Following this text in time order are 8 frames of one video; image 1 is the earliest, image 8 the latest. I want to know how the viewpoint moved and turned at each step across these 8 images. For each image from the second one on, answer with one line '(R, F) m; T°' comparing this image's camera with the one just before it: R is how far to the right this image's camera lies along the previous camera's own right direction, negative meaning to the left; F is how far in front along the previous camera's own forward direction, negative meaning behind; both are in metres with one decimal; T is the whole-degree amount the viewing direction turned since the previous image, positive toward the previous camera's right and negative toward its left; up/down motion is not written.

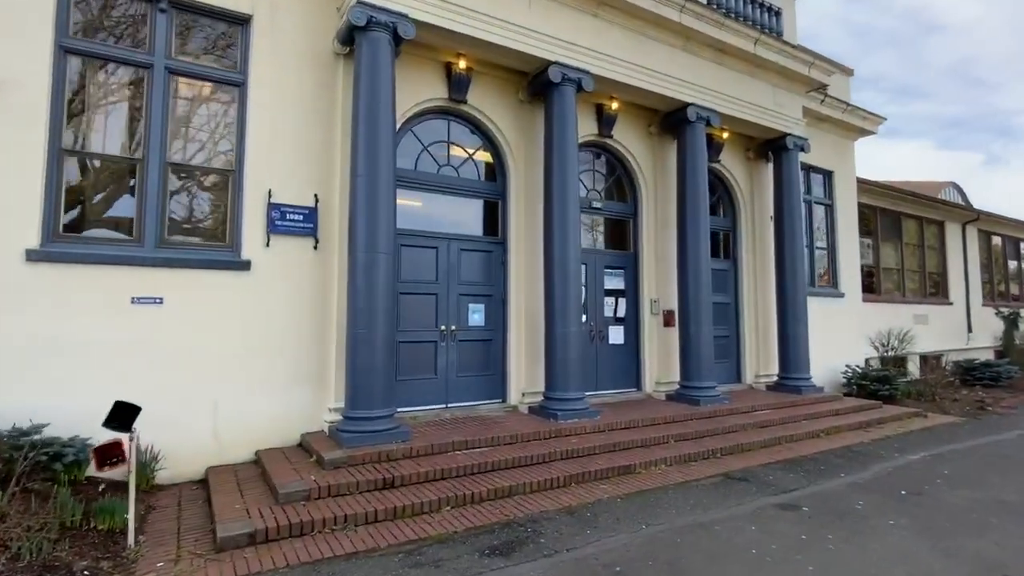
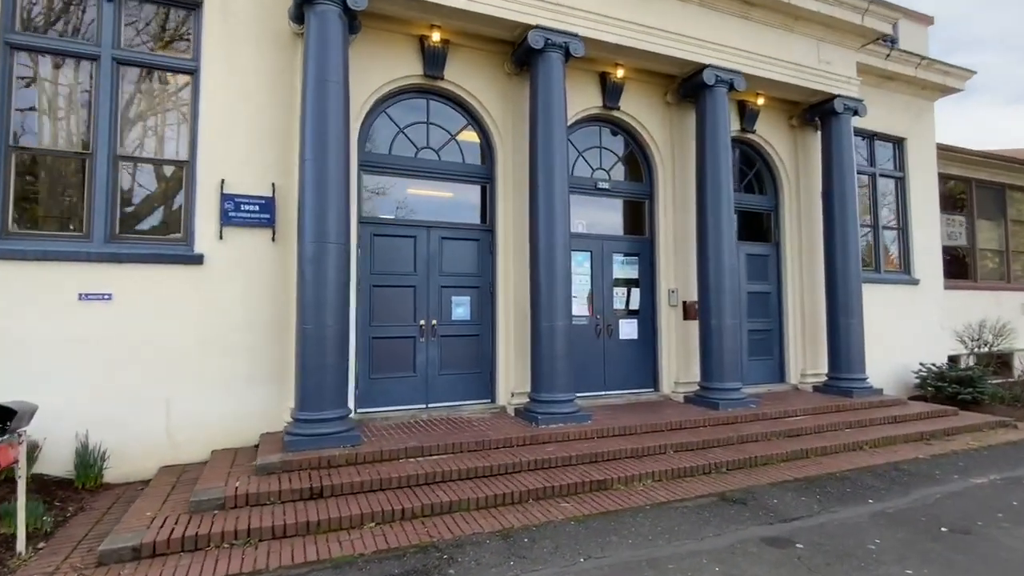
(+1.2, +0.7) m; -8°
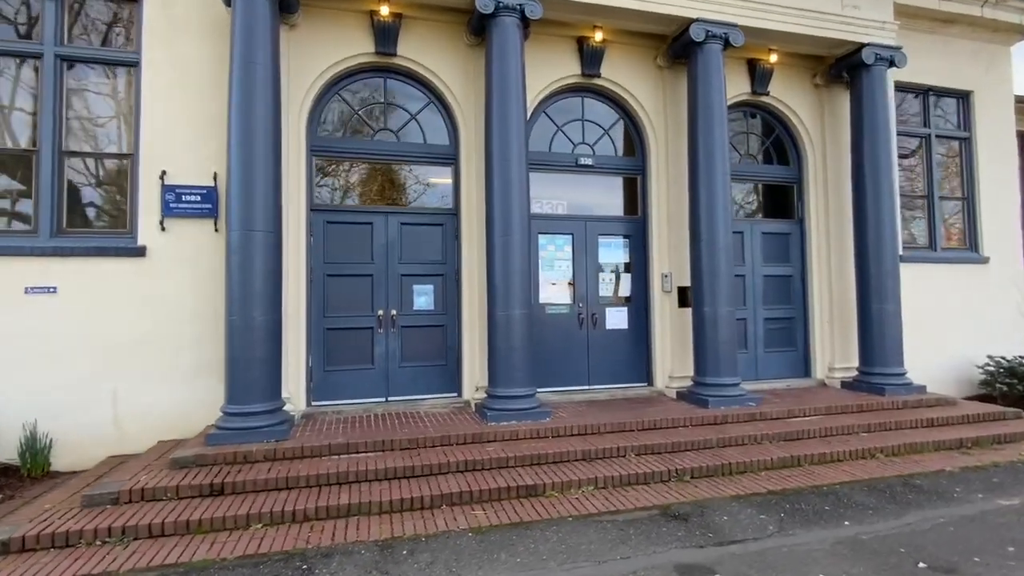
(+1.4, +0.6) m; -8°
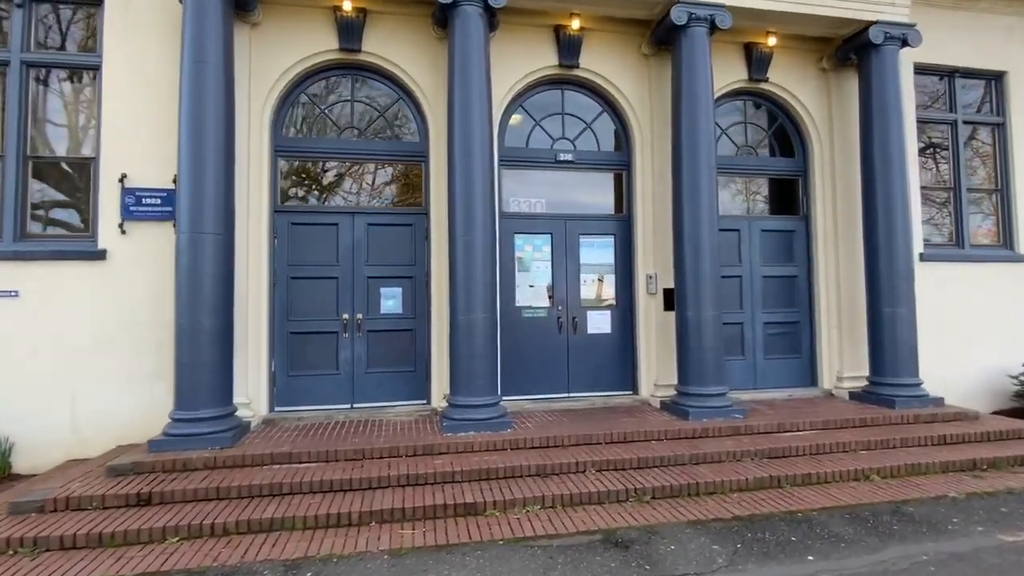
(+0.8, +0.4) m; -4°
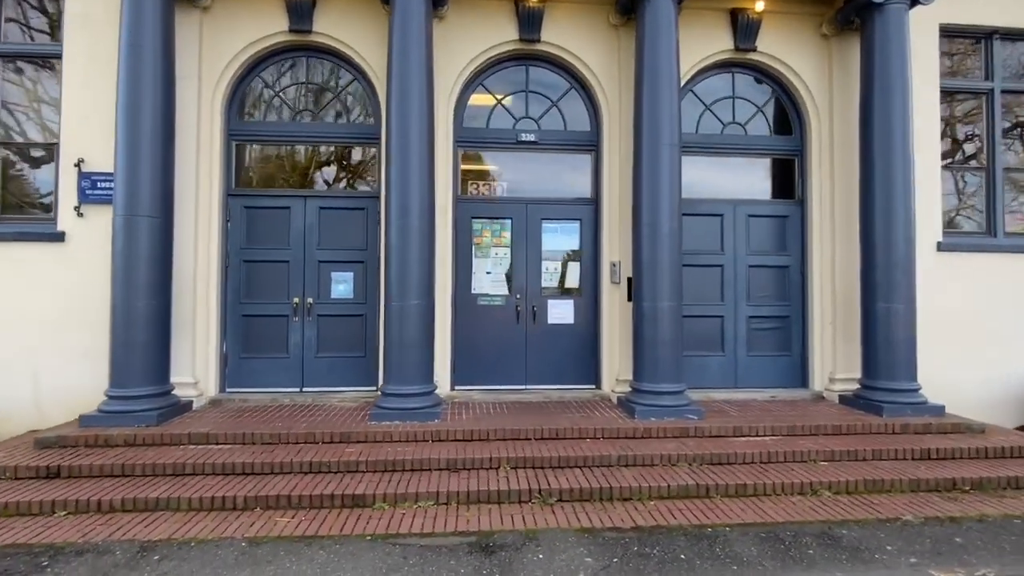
(+1.3, +0.4) m; -7°
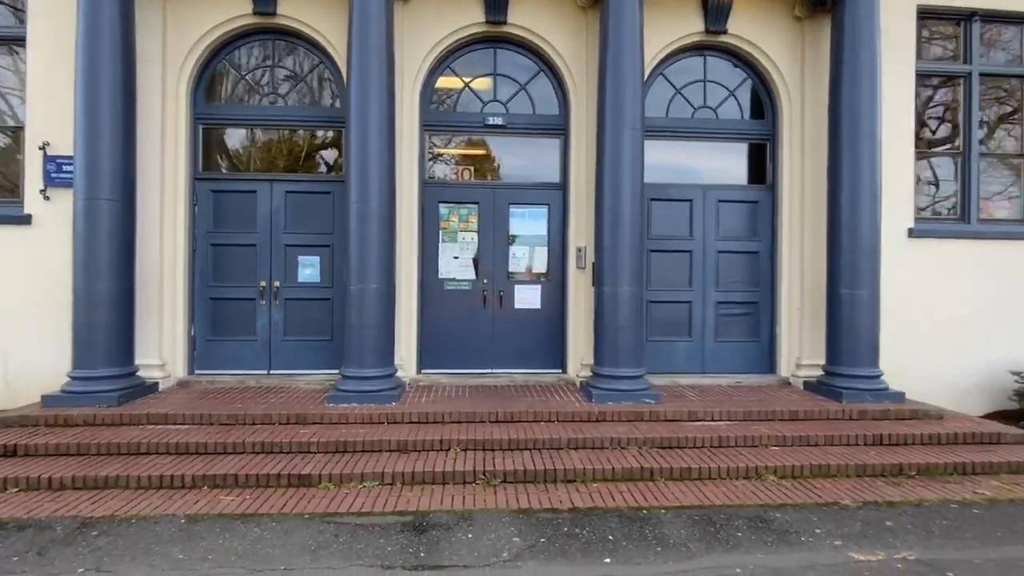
(+0.5, 0.0) m; -1°
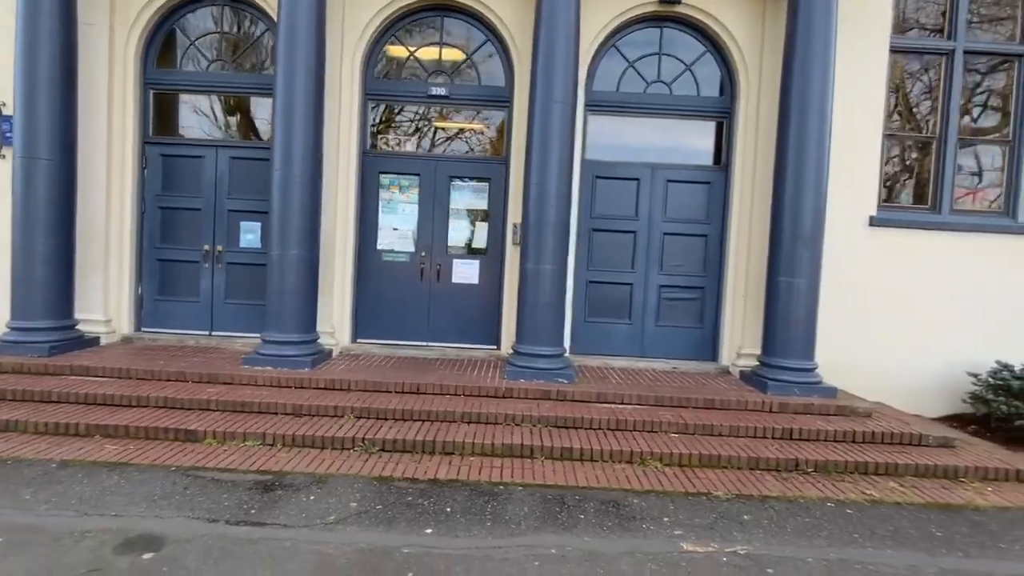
(+1.2, +0.1) m; -4°
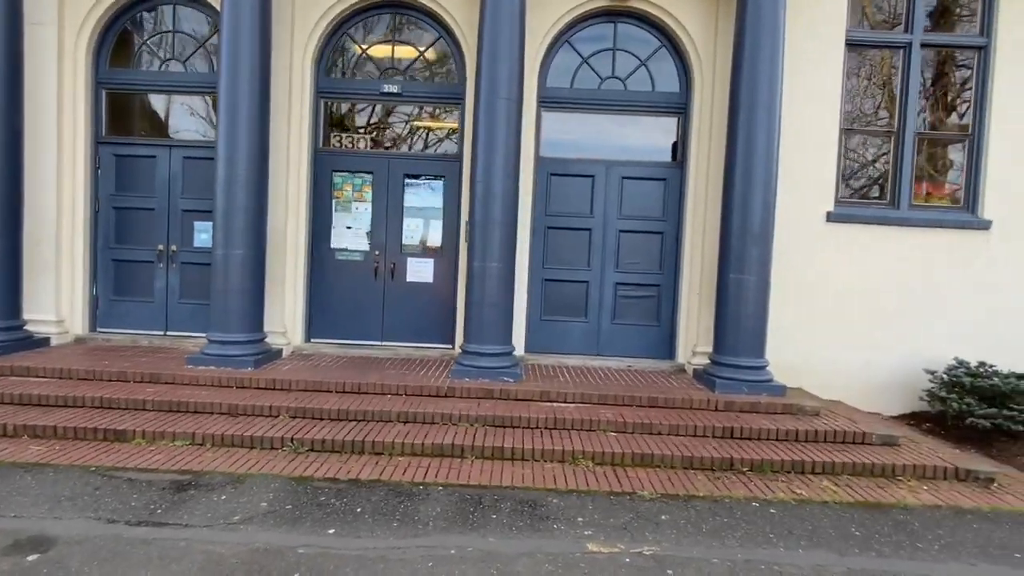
(+0.6, +0.1) m; 0°
